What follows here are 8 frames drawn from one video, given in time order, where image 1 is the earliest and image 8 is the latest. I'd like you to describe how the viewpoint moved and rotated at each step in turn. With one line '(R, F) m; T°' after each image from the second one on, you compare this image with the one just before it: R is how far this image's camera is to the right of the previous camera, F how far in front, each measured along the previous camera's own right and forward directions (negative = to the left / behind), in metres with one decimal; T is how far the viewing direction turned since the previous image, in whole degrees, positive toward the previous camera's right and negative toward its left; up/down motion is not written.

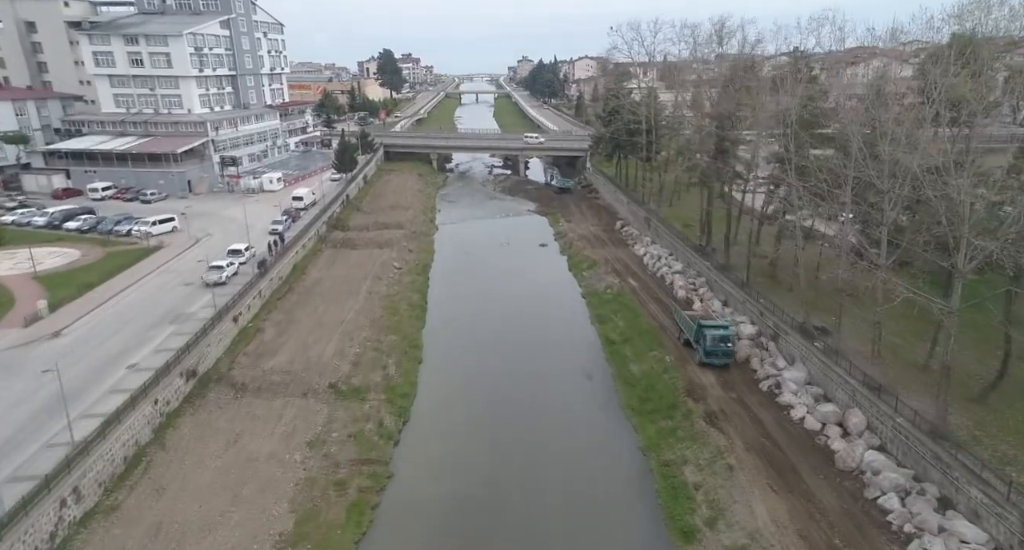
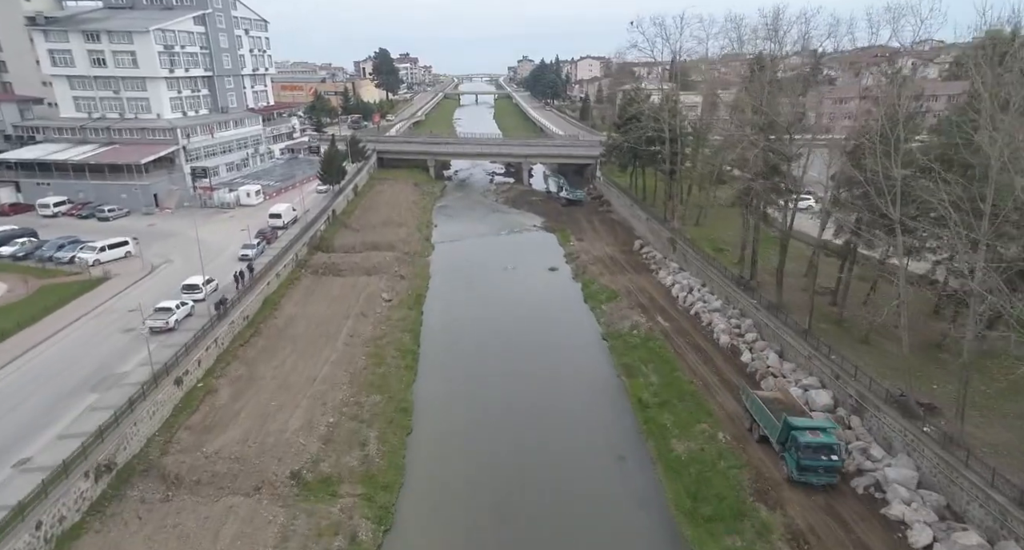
(-0.4, +4.6) m; 0°
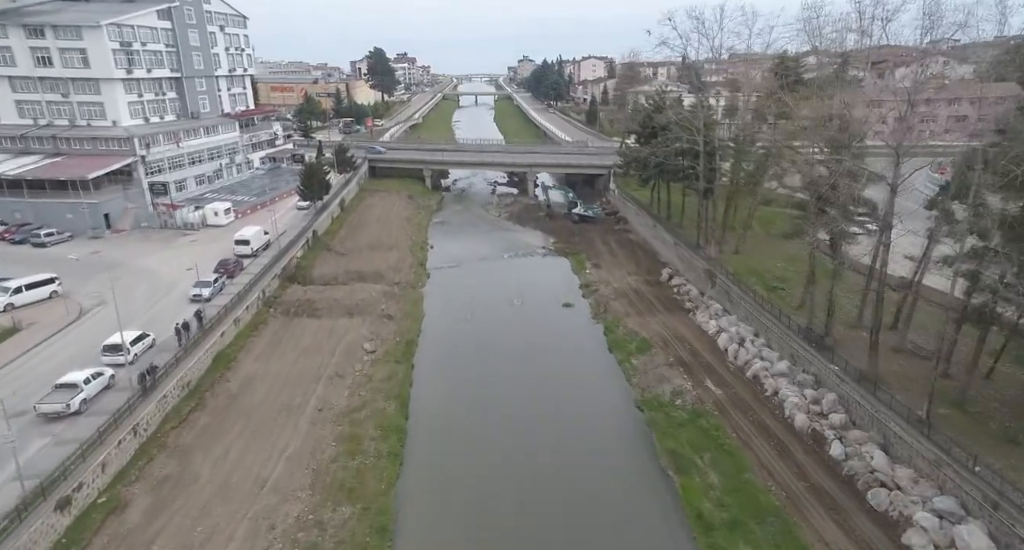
(-0.4, +5.2) m; 0°
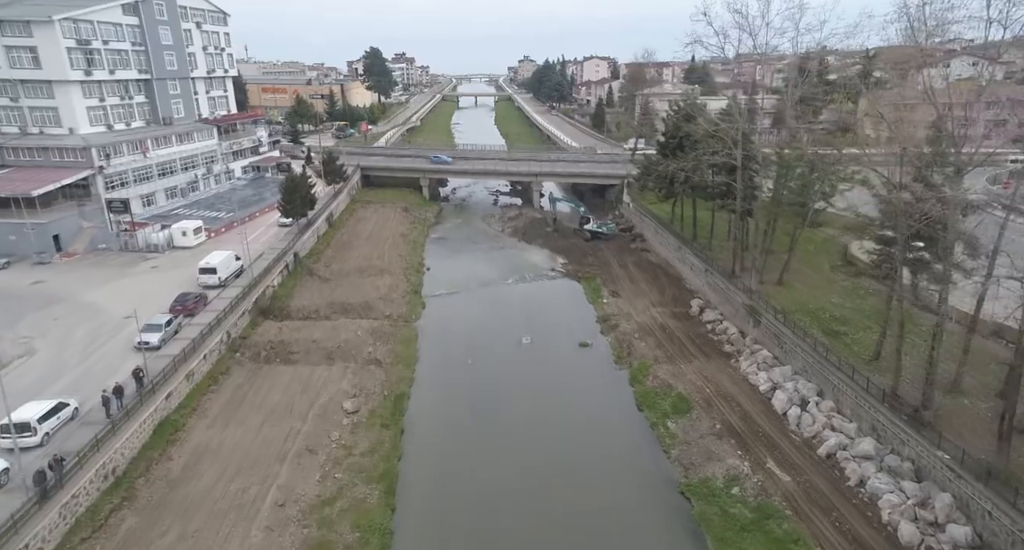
(-0.4, +4.1) m; 0°
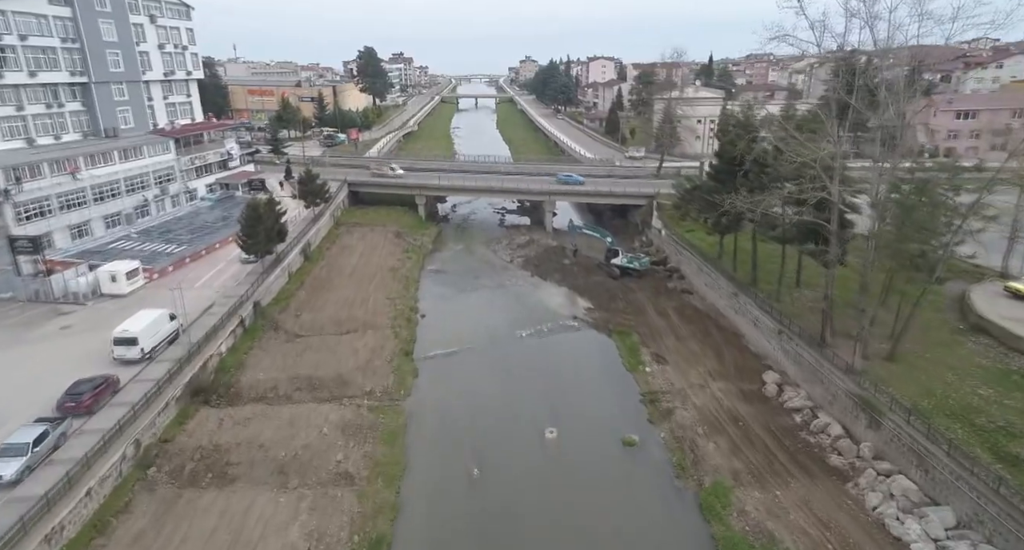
(-0.7, +6.6) m; 0°
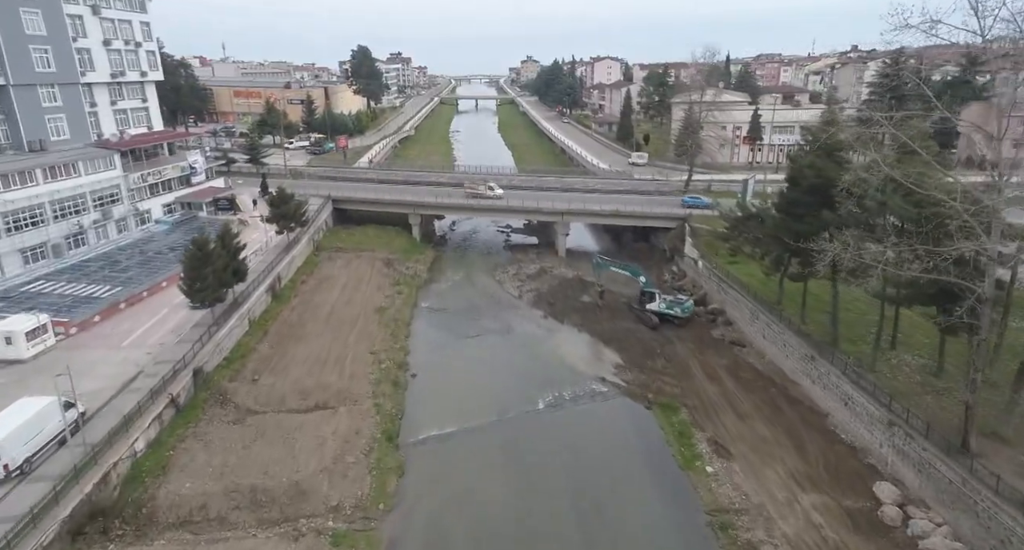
(-0.5, +5.8) m; 0°
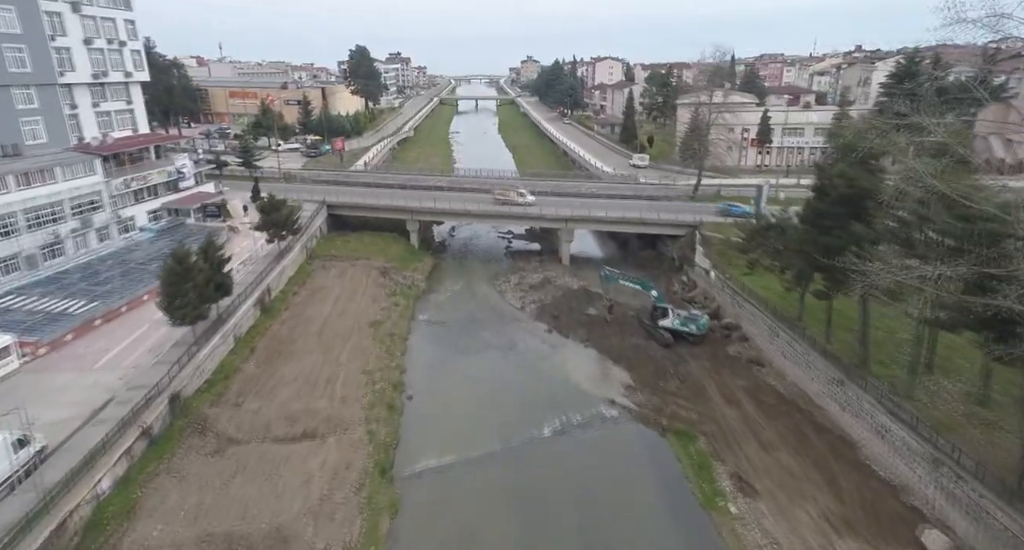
(-0.1, +1.6) m; 0°
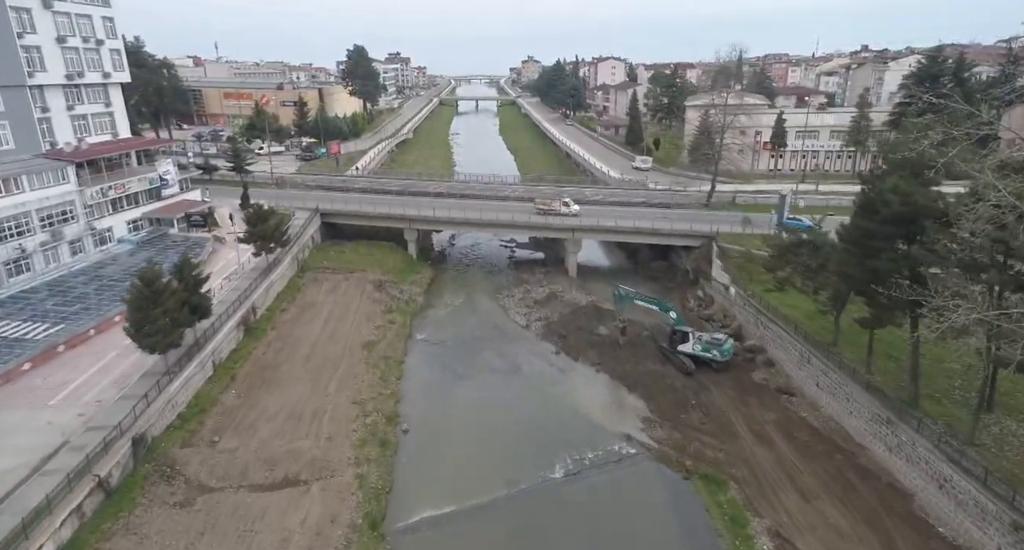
(-0.2, +2.1) m; 0°
